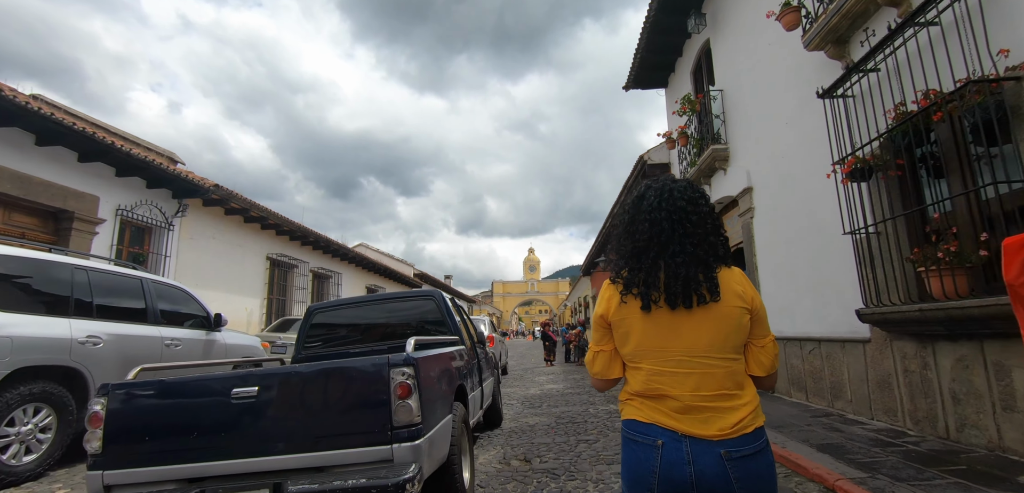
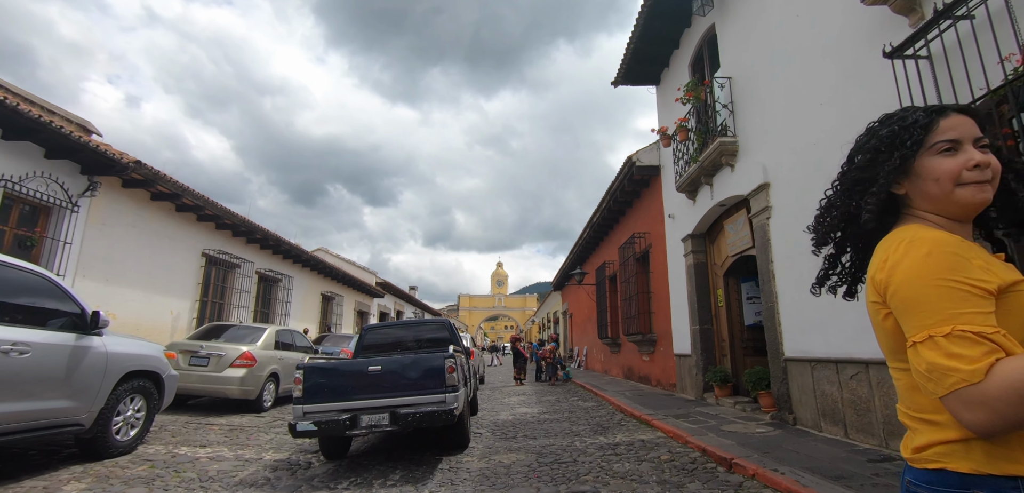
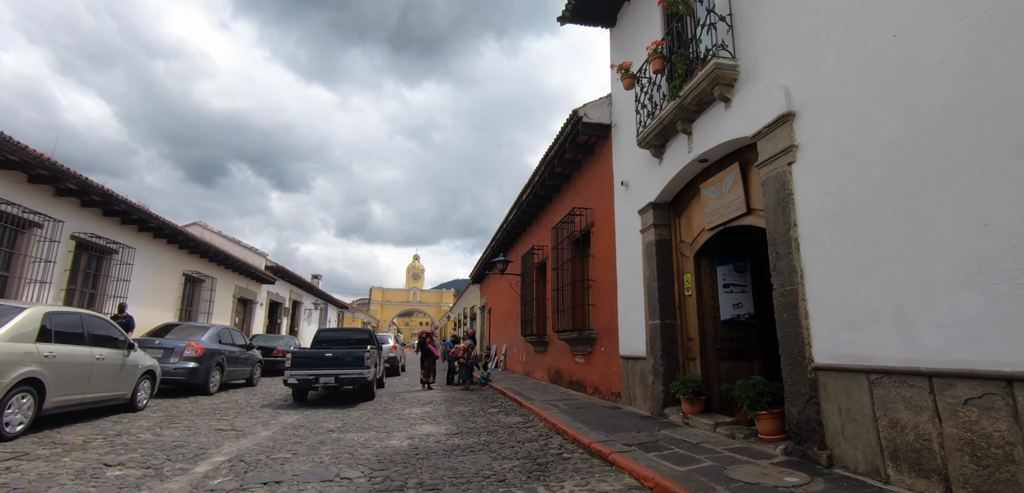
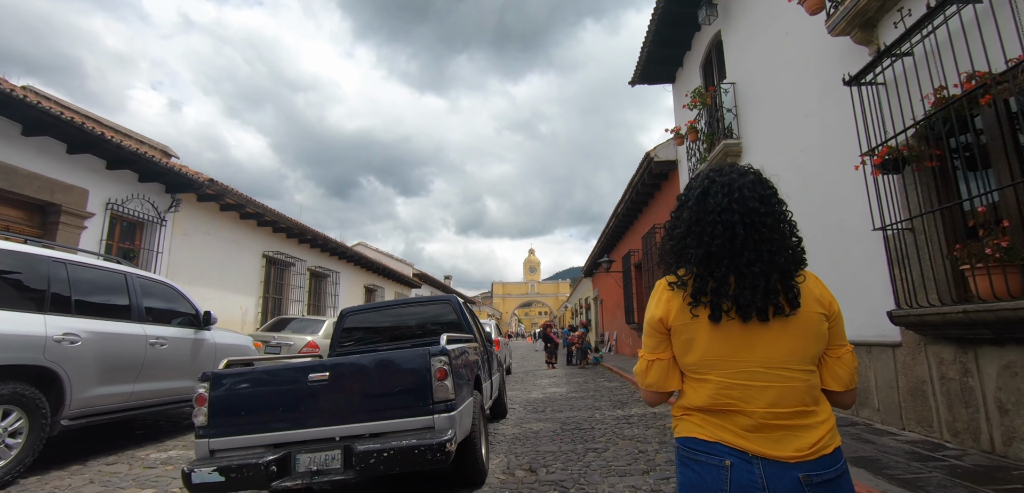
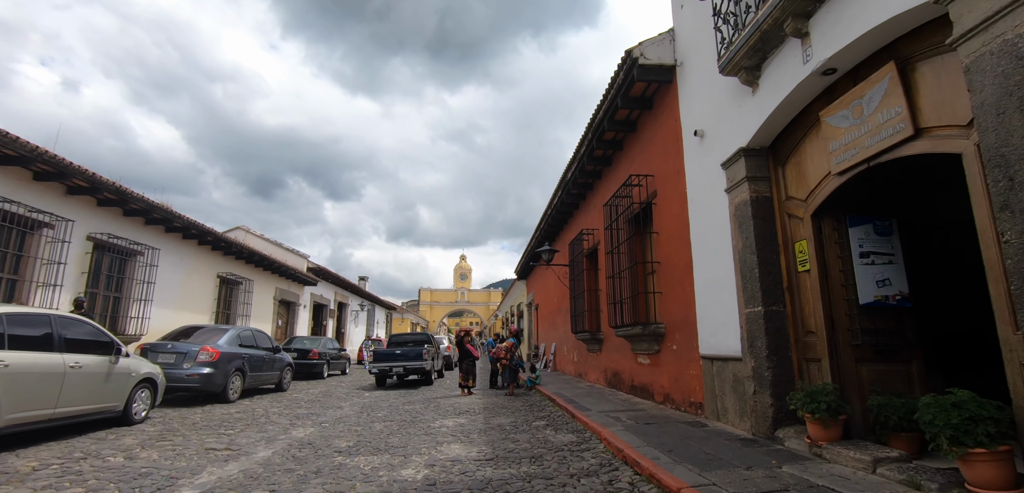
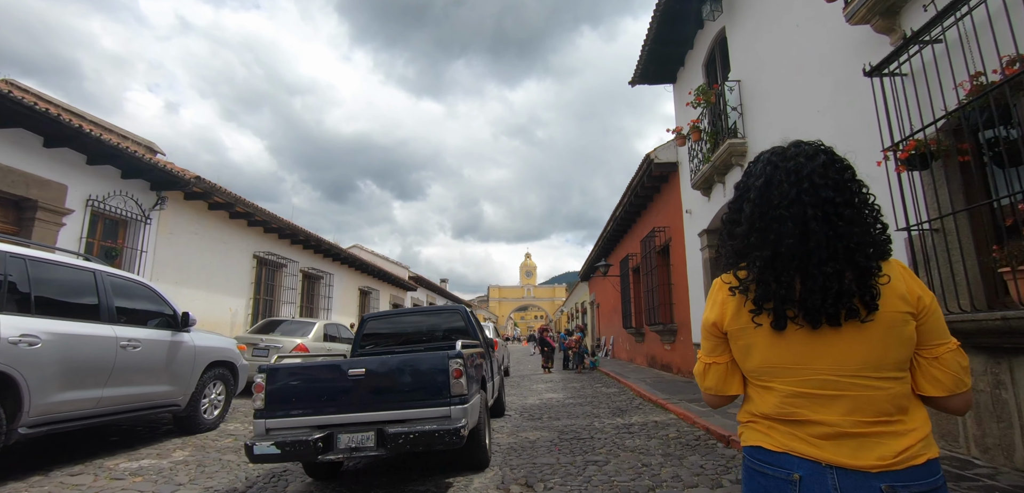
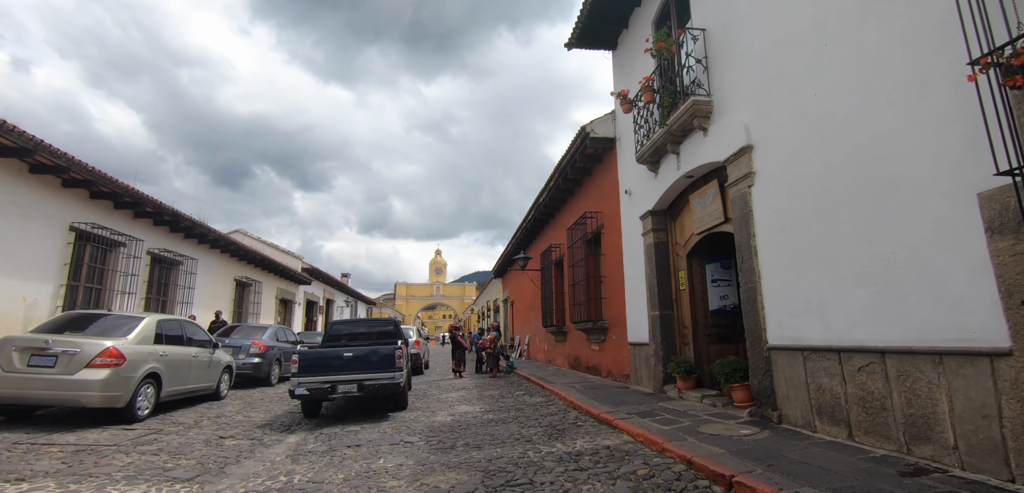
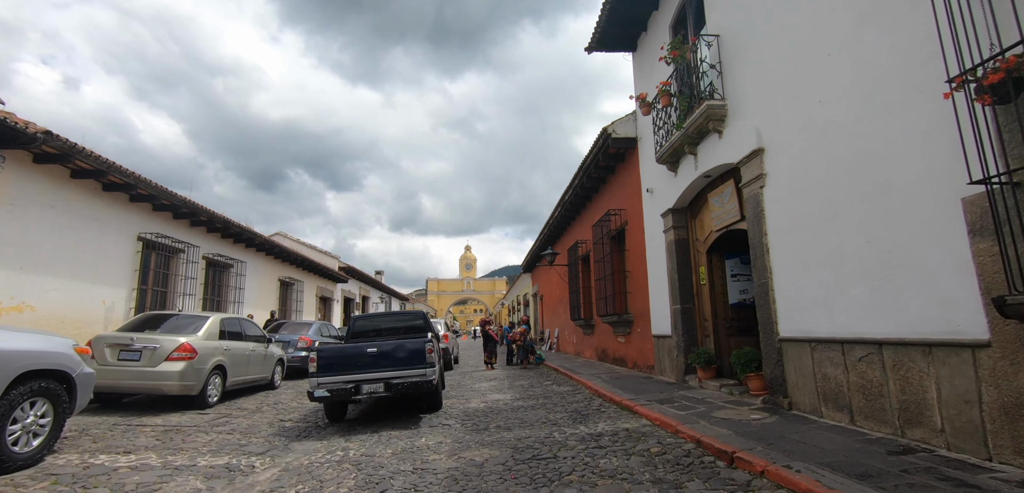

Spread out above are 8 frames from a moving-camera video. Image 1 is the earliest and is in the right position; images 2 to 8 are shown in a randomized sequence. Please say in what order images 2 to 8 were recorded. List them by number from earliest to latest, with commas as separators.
4, 6, 2, 8, 7, 3, 5
